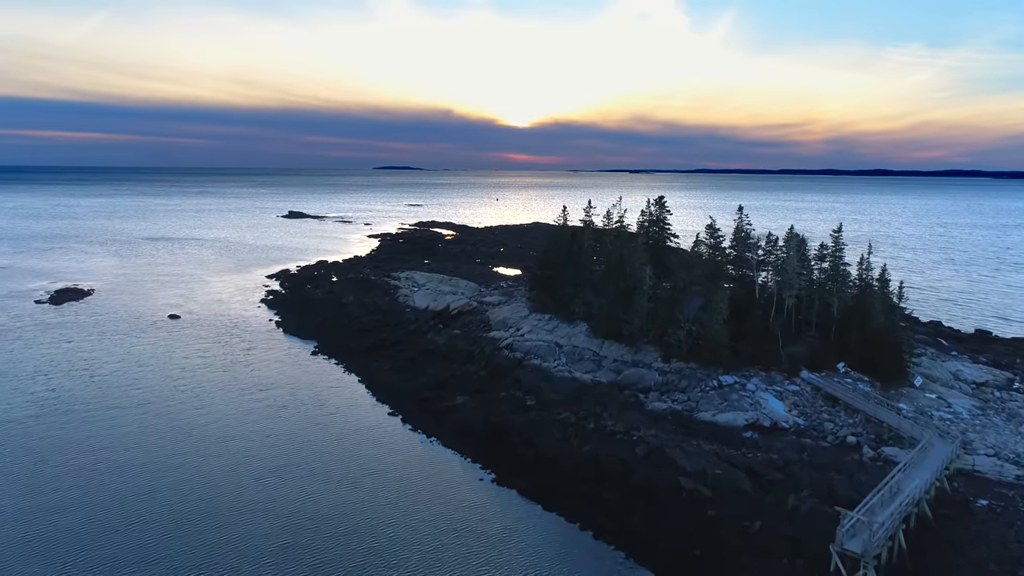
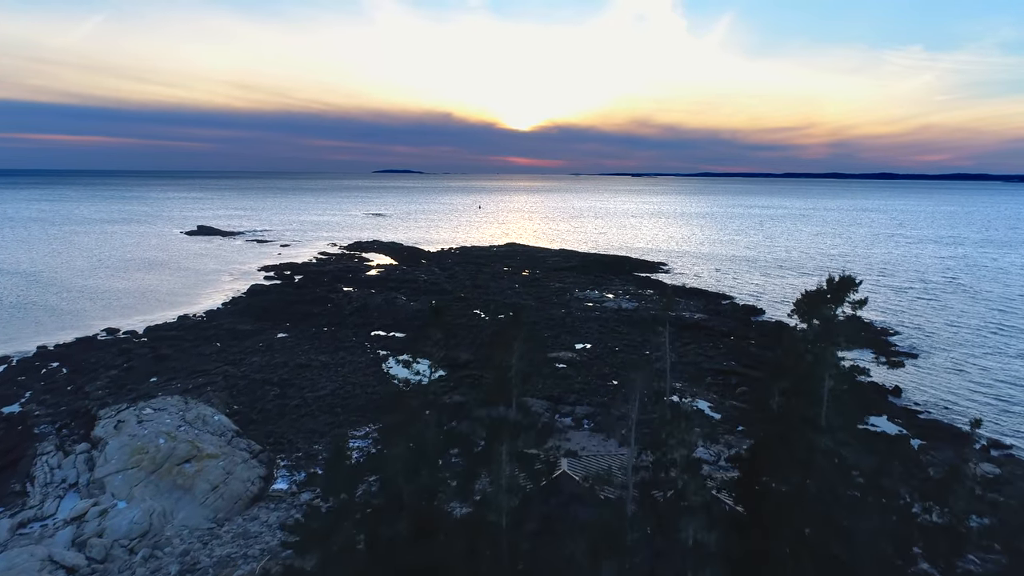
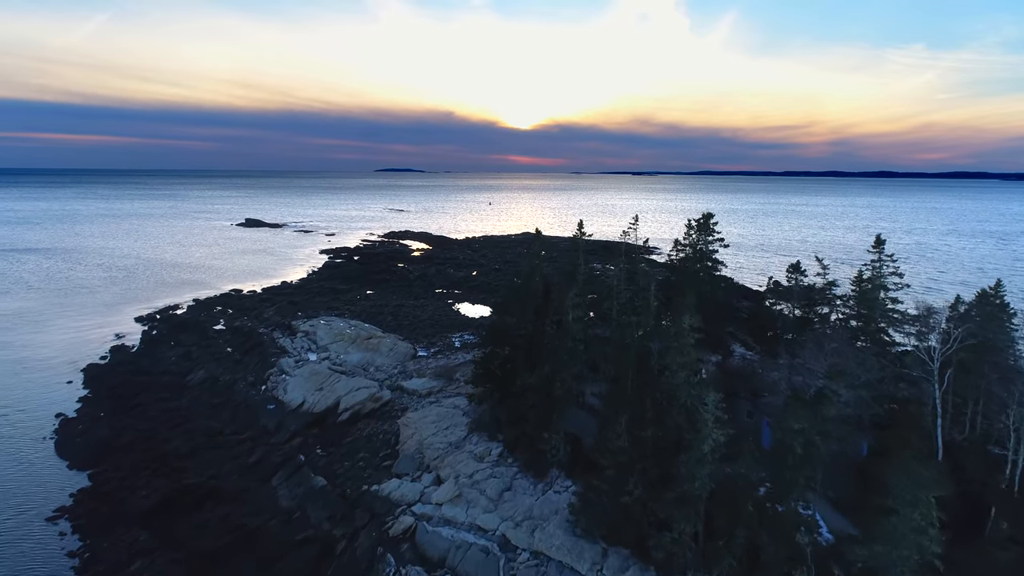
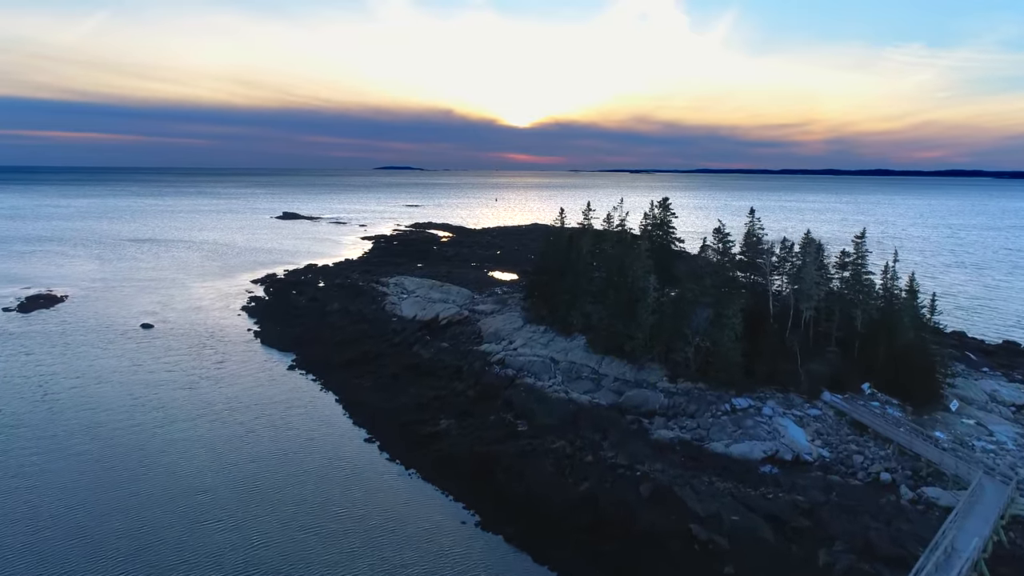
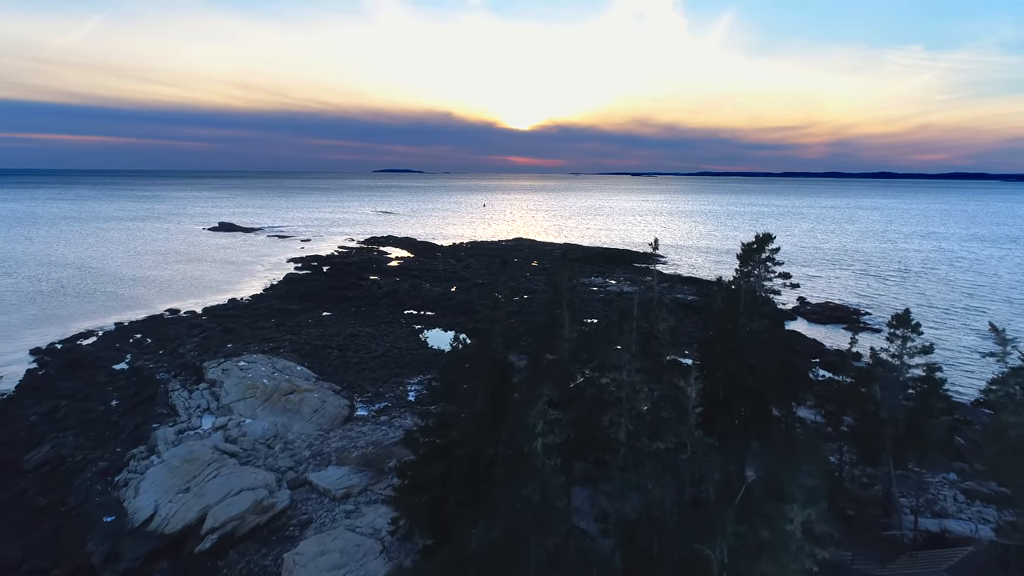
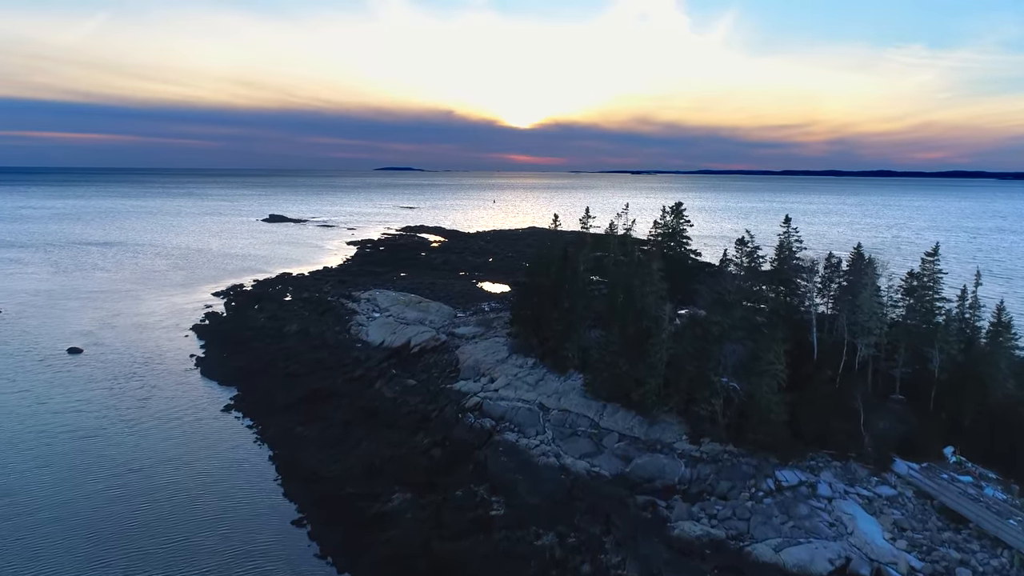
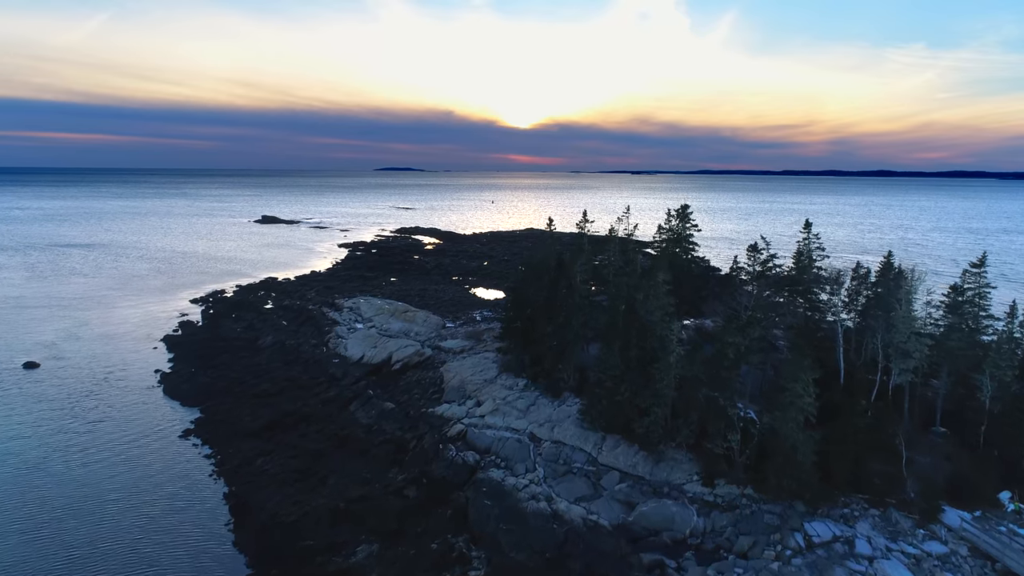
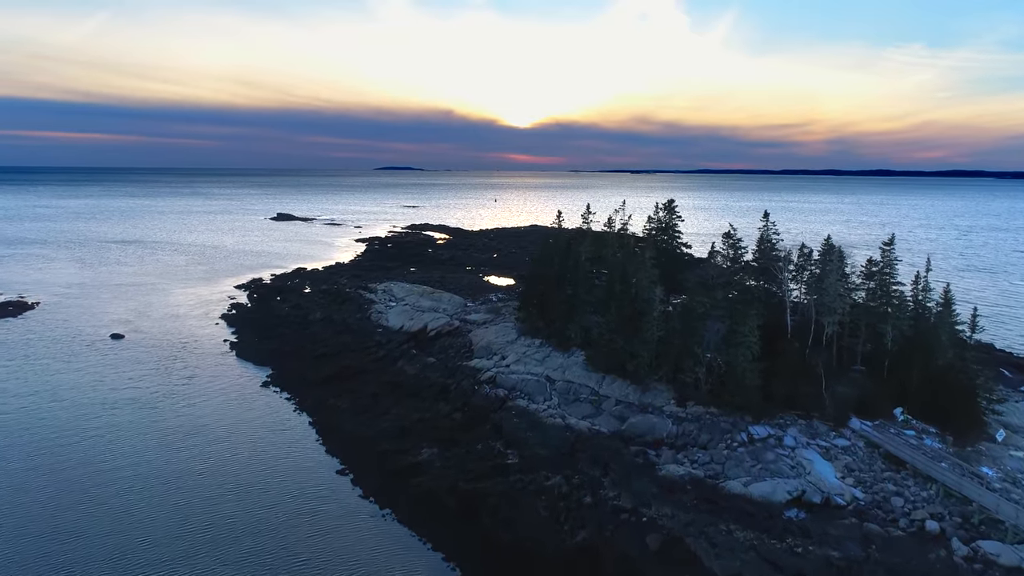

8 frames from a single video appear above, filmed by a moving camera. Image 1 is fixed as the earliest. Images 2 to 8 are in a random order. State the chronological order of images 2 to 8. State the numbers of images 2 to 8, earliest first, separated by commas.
4, 8, 6, 7, 3, 5, 2
